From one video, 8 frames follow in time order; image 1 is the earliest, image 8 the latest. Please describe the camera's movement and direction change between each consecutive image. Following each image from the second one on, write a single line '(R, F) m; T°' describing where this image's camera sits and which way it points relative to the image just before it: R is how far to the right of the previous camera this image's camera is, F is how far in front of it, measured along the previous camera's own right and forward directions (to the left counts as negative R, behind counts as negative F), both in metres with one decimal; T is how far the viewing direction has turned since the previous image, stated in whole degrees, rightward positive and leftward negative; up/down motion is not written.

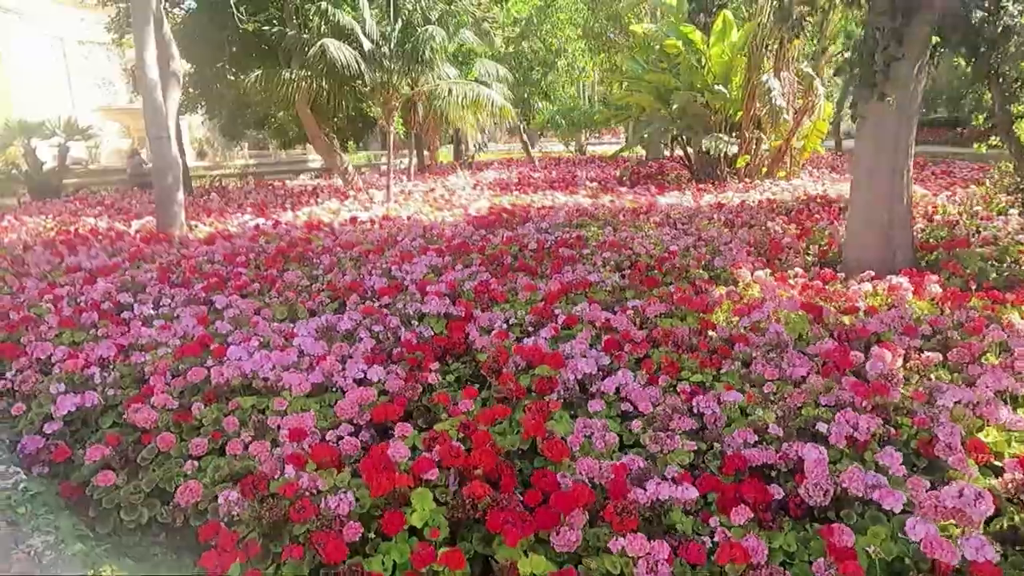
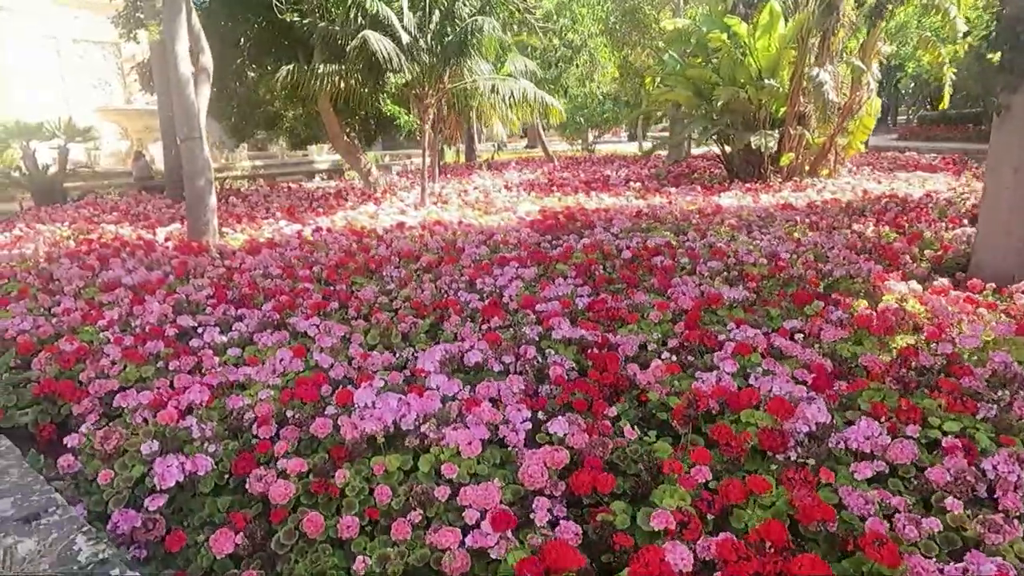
(-0.8, +0.5) m; +1°
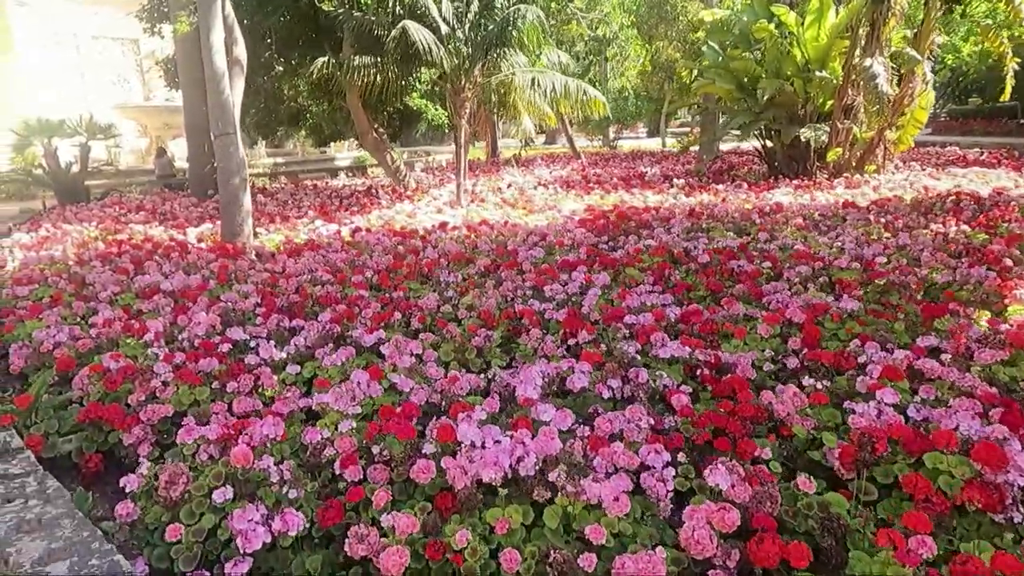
(-0.4, +0.4) m; -1°
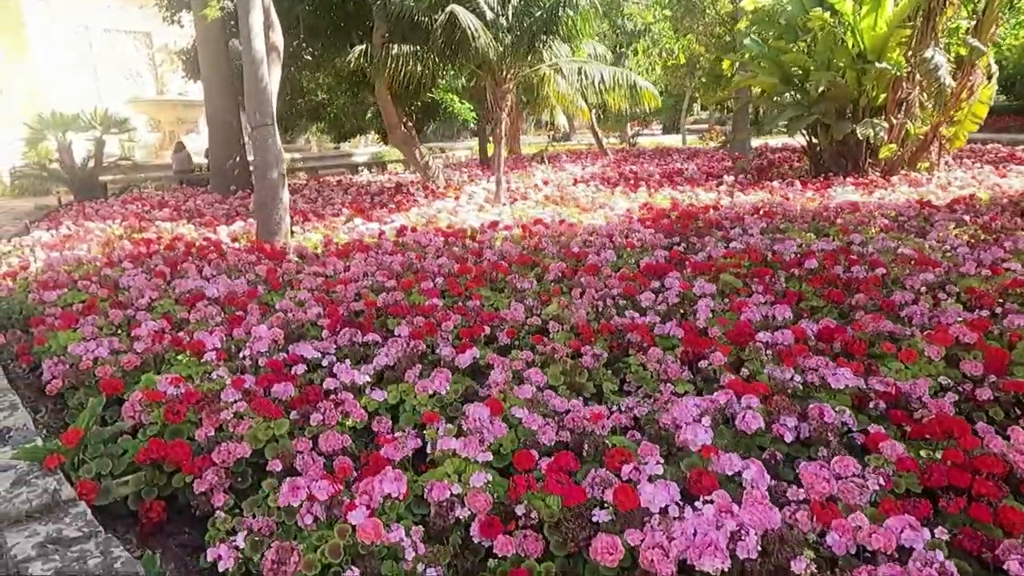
(-0.5, +0.5) m; 0°
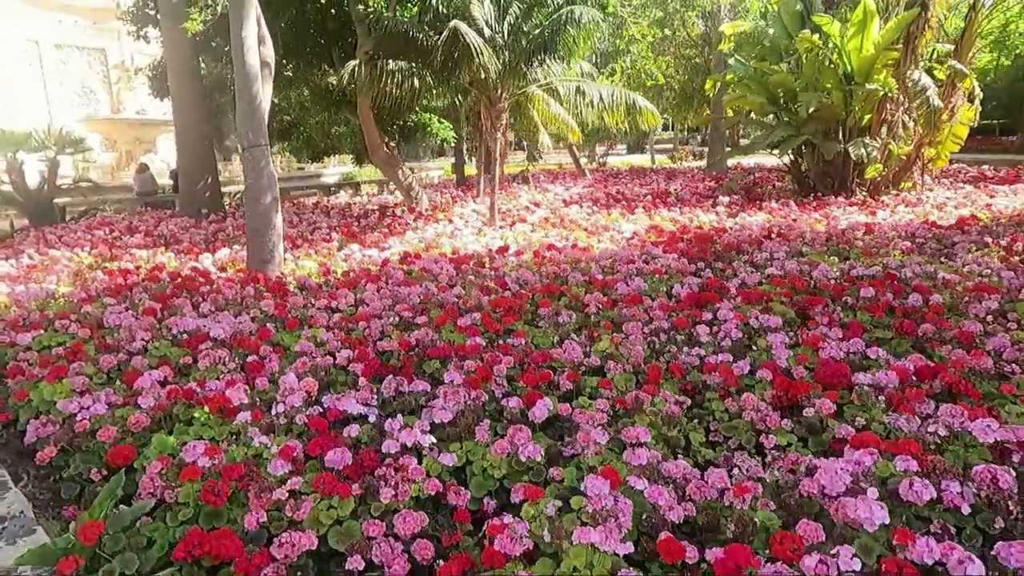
(-0.5, +0.3) m; +4°
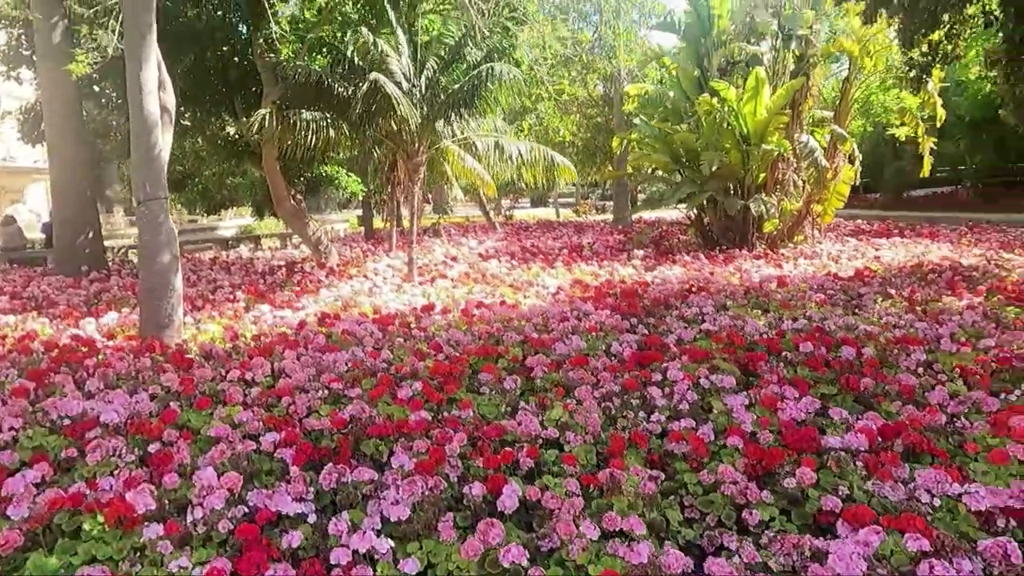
(-0.2, +0.2) m; +9°
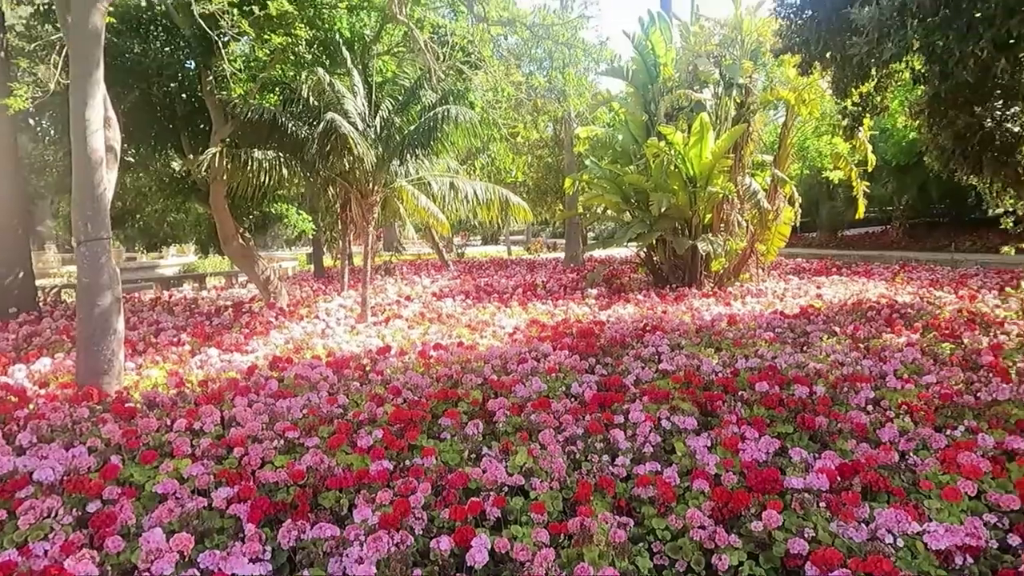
(-0.1, 0.0) m; +4°
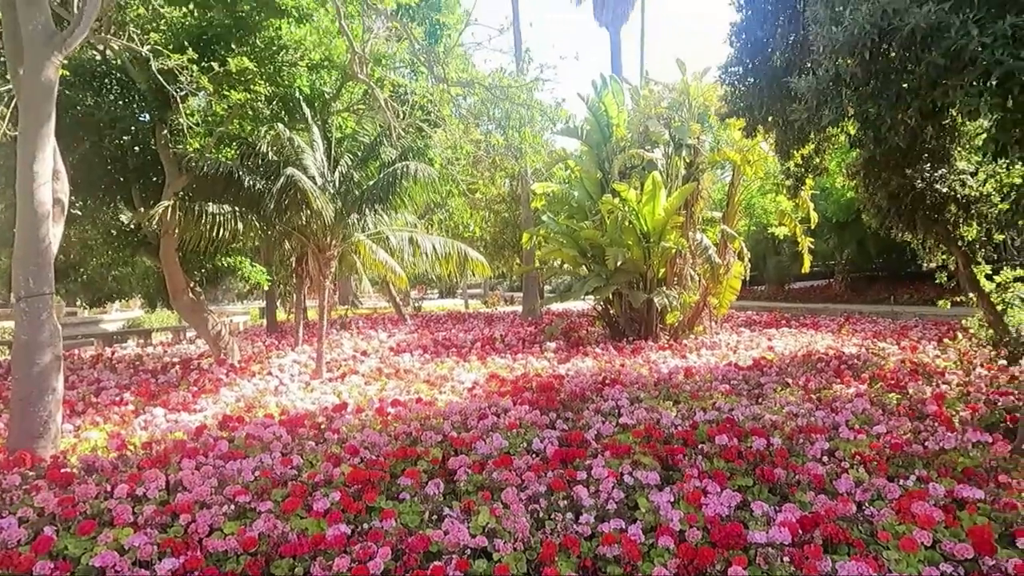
(0.0, 0.0) m; +4°
